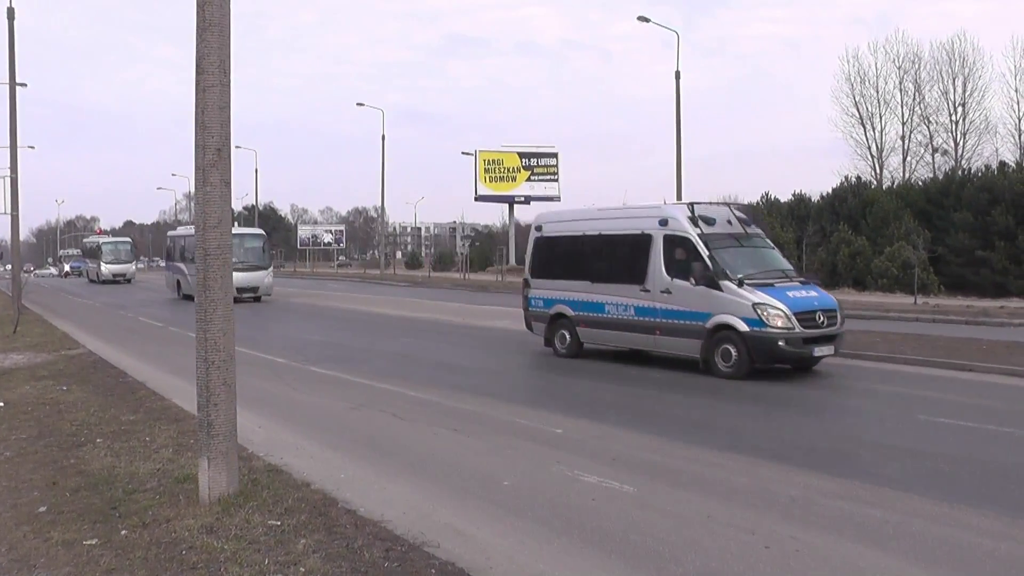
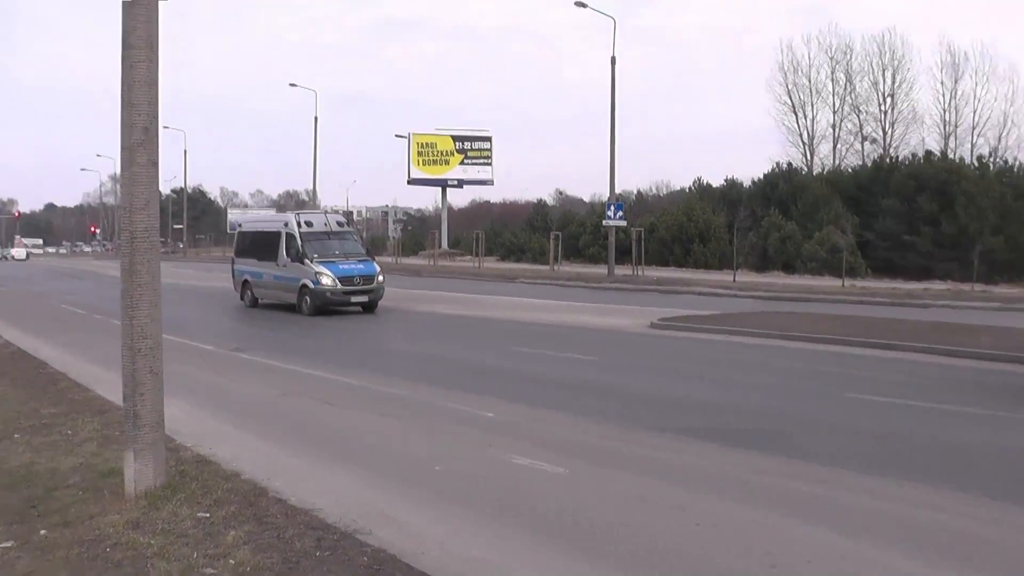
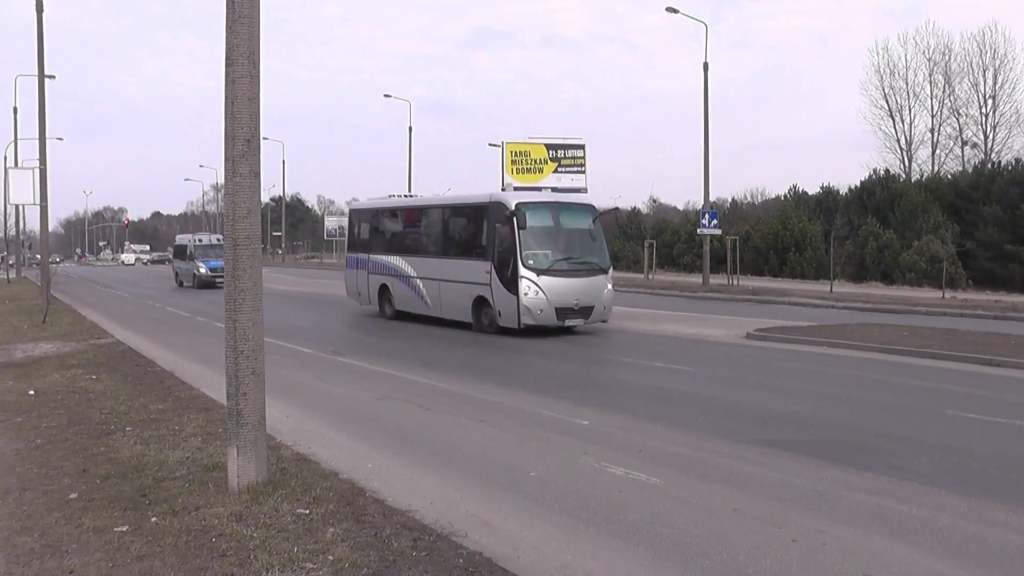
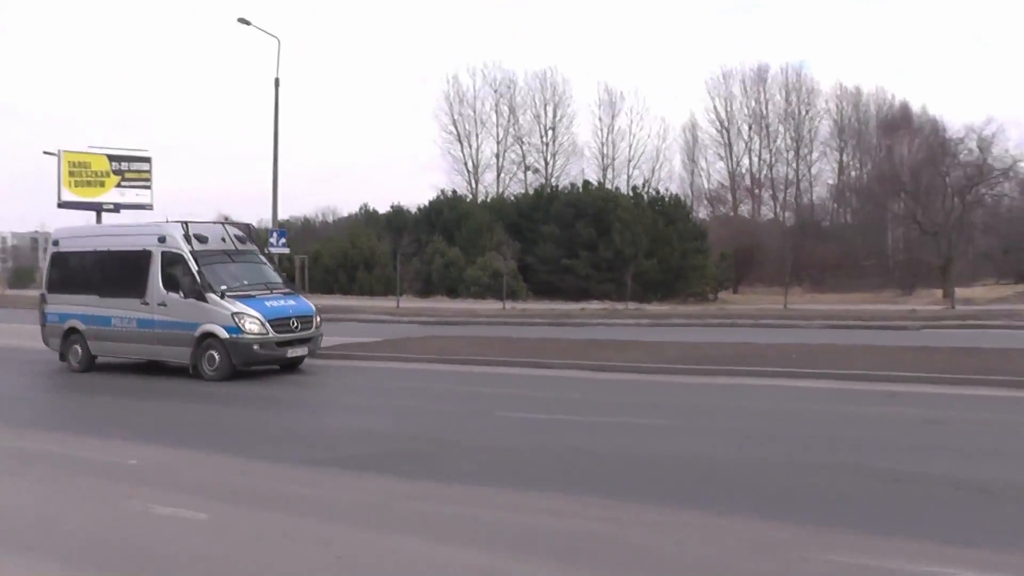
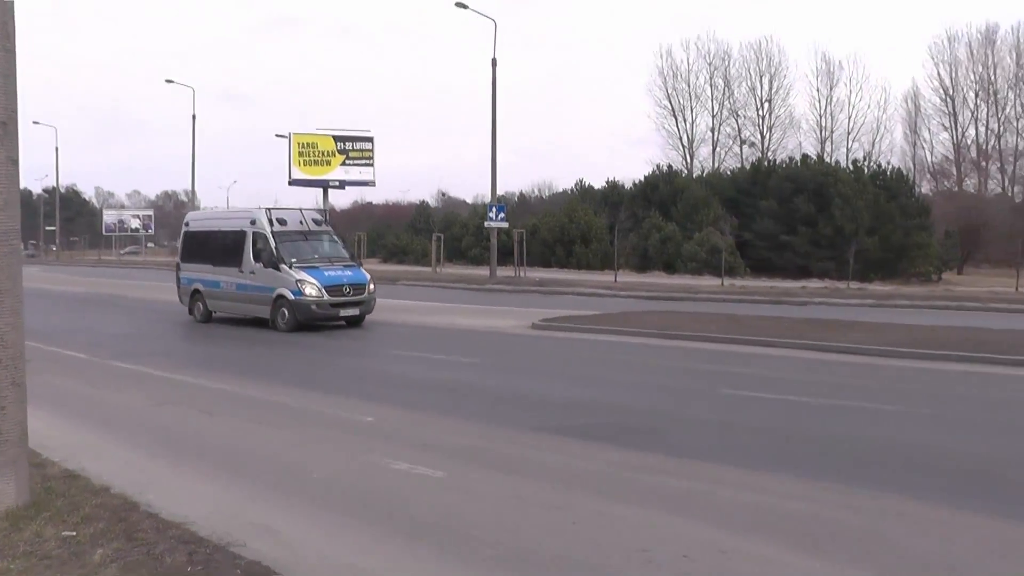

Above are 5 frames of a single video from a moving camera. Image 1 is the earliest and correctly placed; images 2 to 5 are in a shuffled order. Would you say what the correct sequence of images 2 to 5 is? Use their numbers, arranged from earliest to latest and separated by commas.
3, 2, 5, 4
